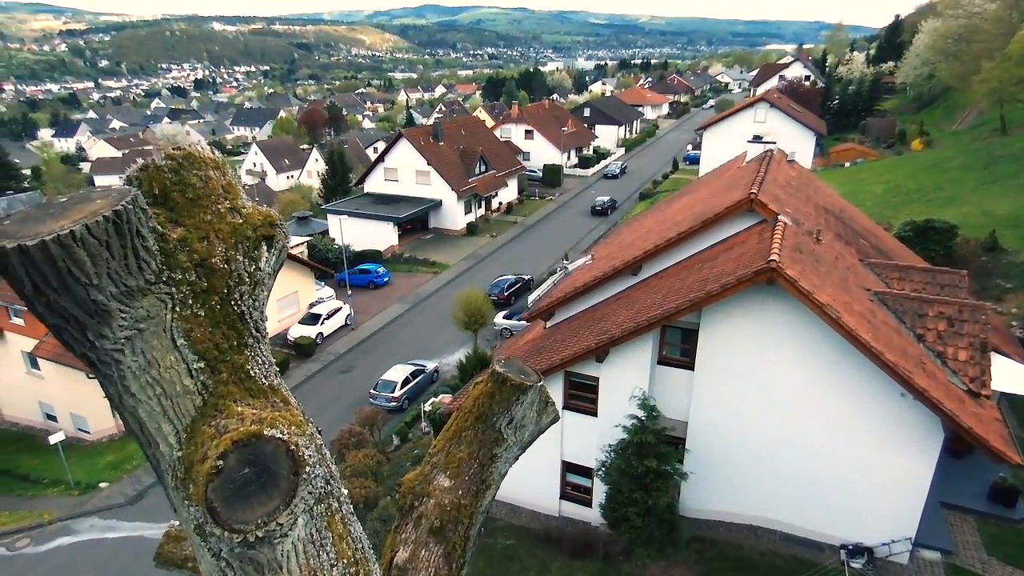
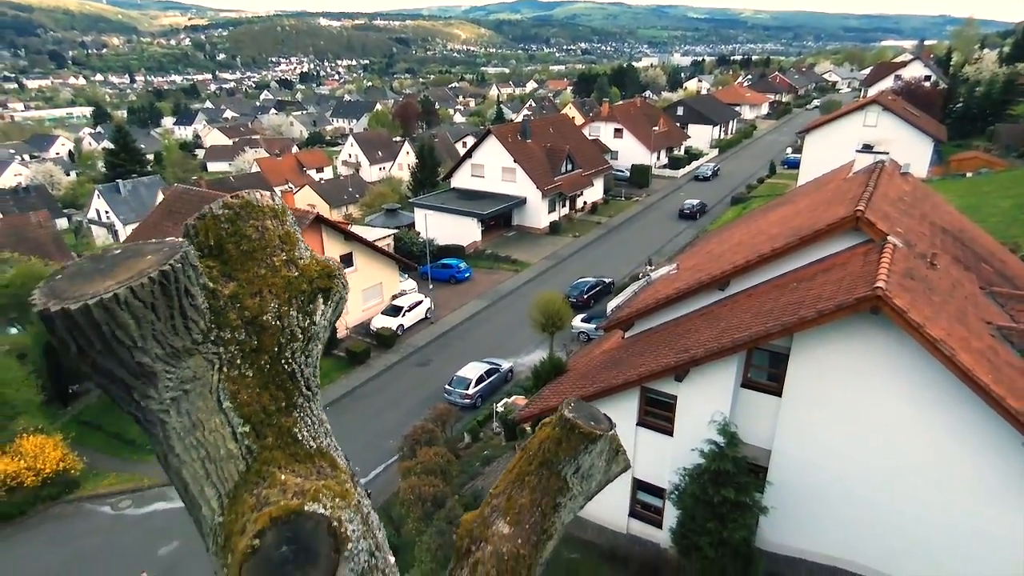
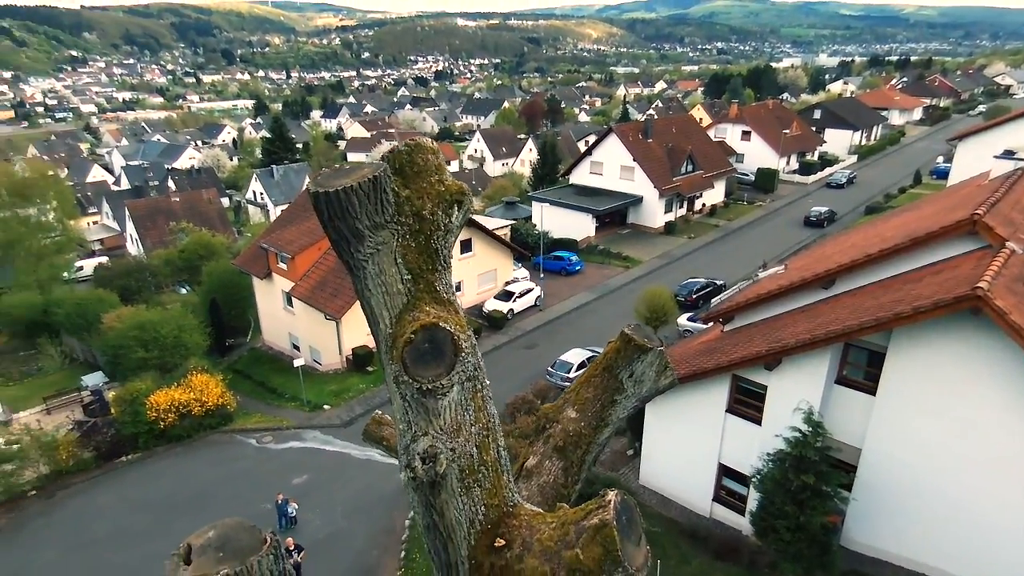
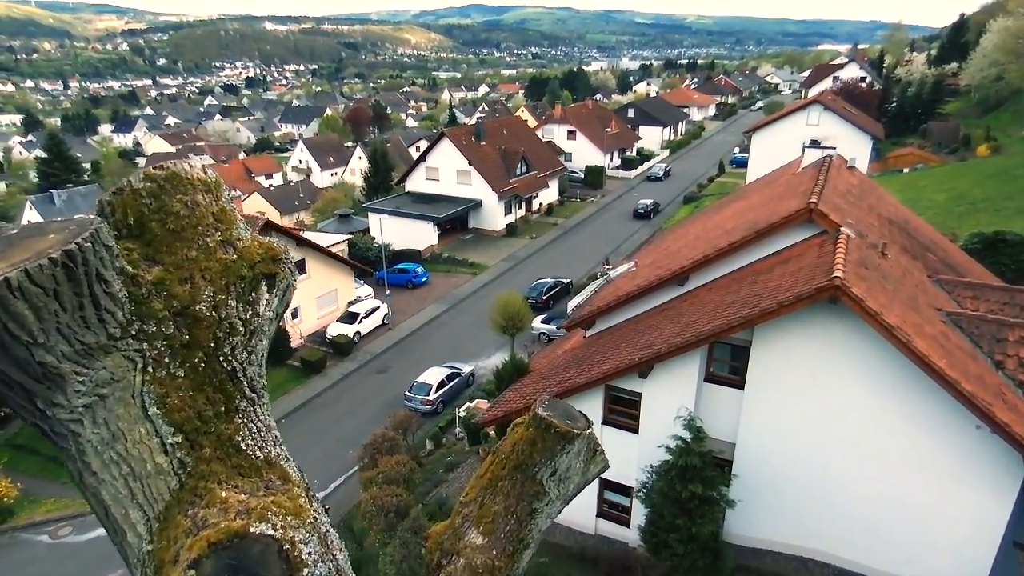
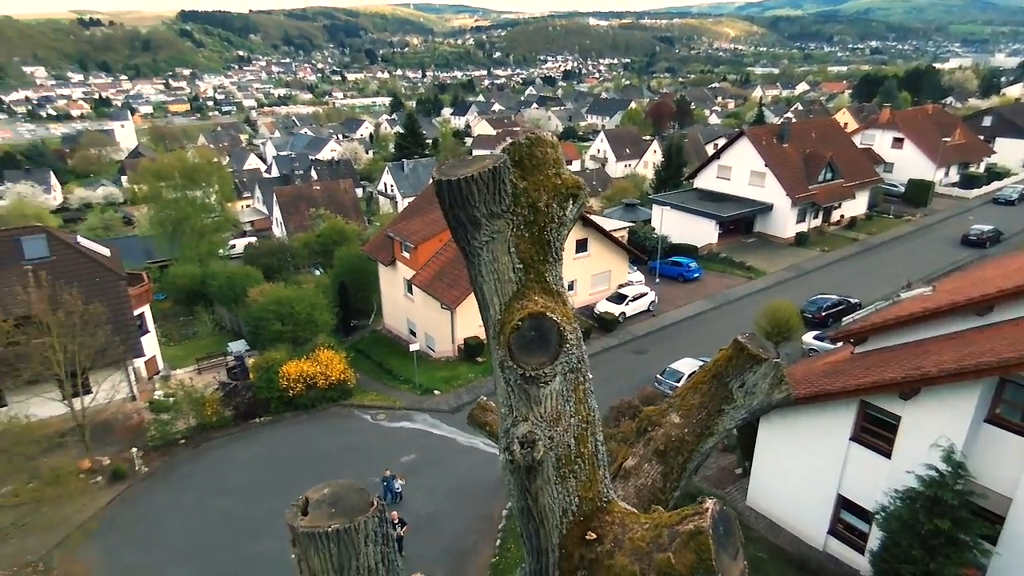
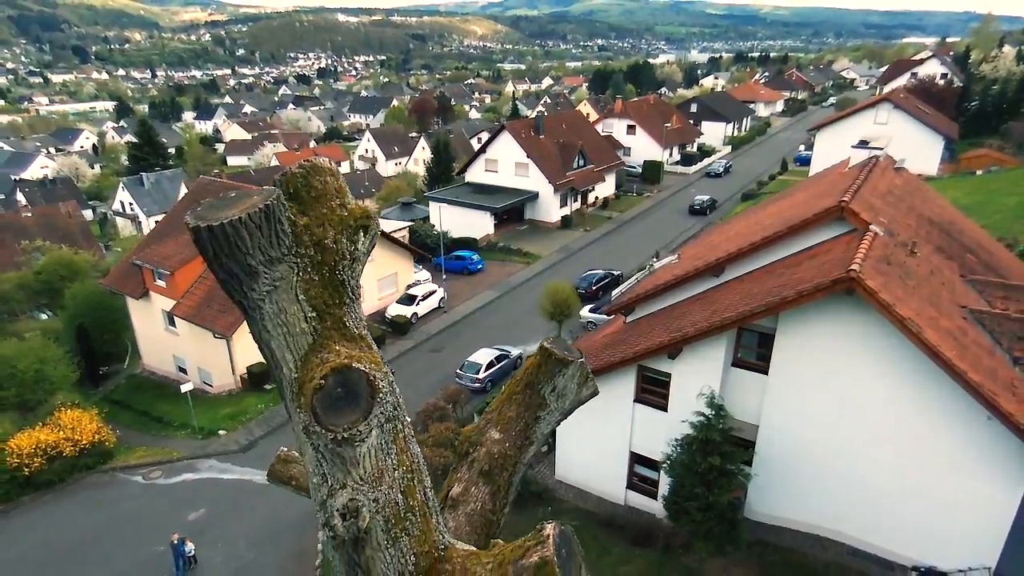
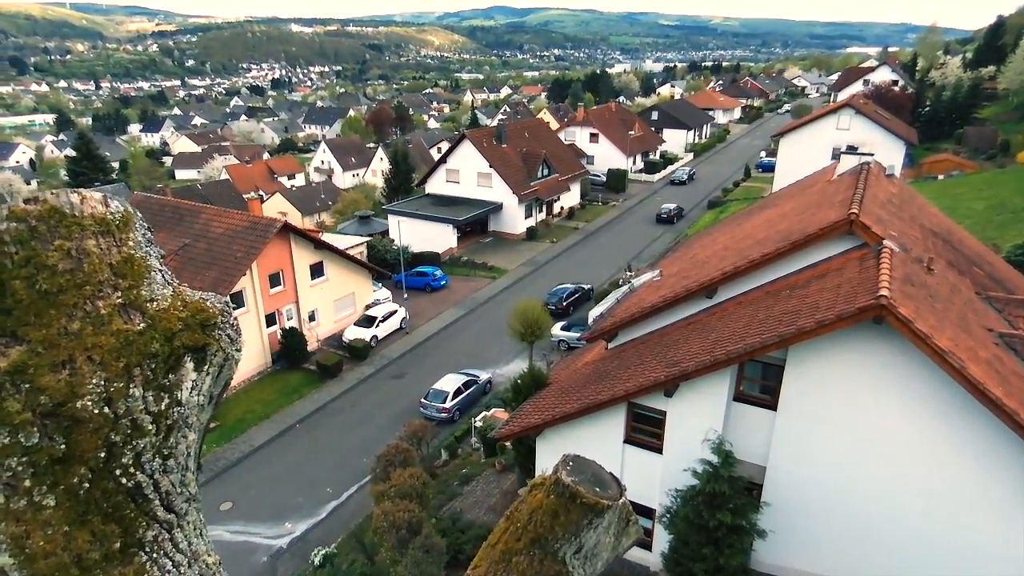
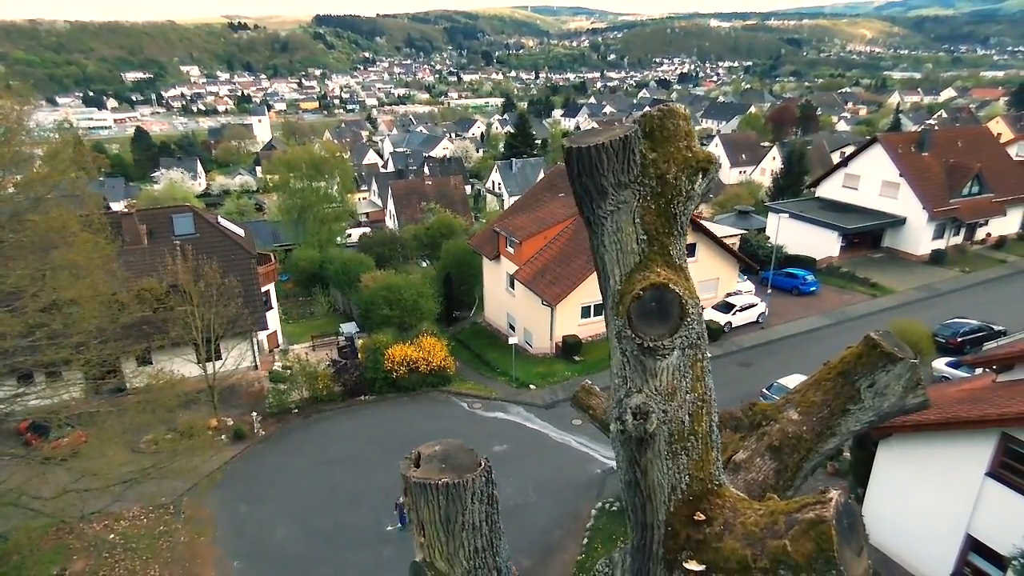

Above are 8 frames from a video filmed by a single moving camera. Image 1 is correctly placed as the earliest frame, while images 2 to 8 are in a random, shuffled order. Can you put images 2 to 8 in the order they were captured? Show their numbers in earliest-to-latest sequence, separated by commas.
4, 7, 2, 6, 3, 5, 8
